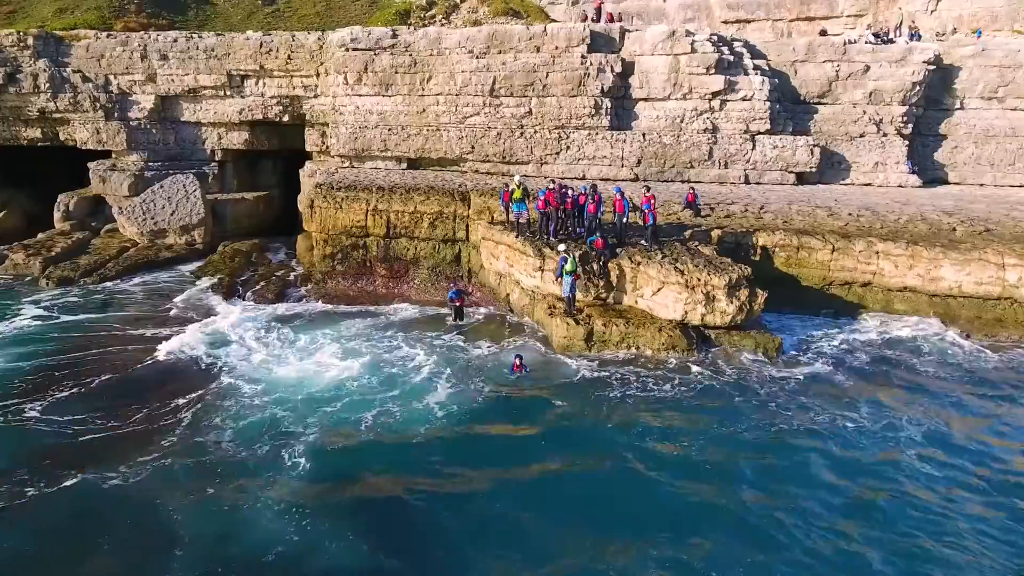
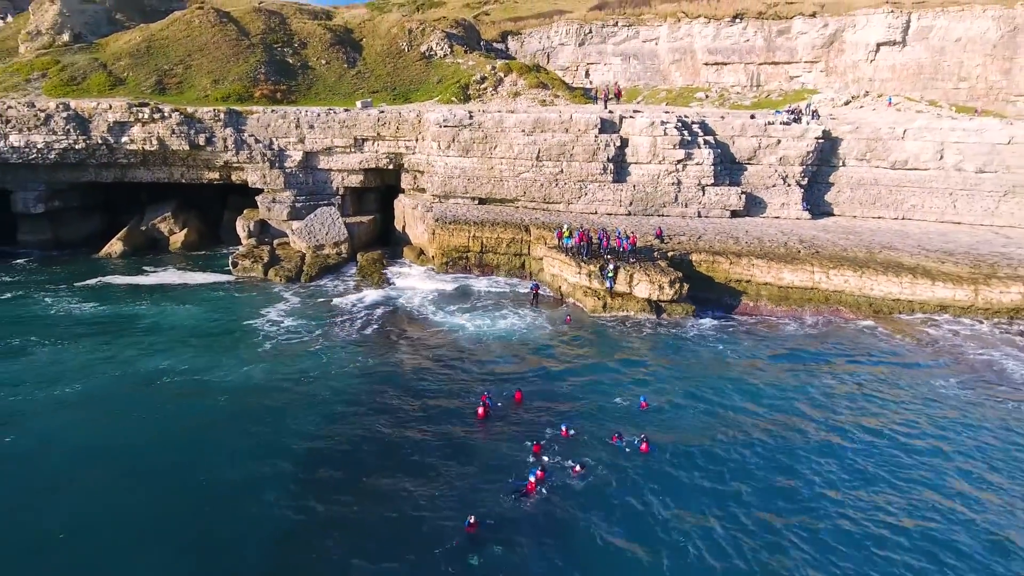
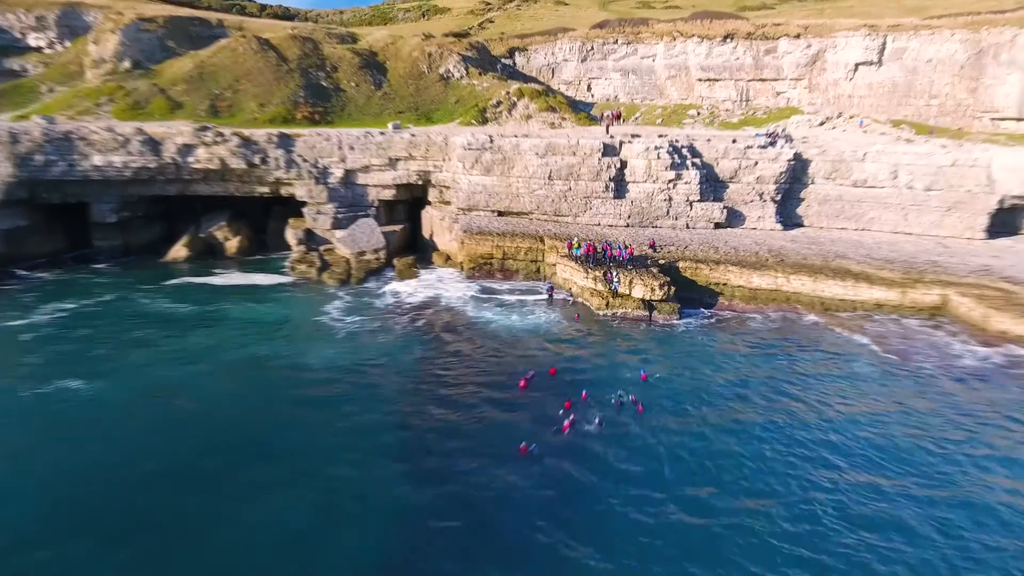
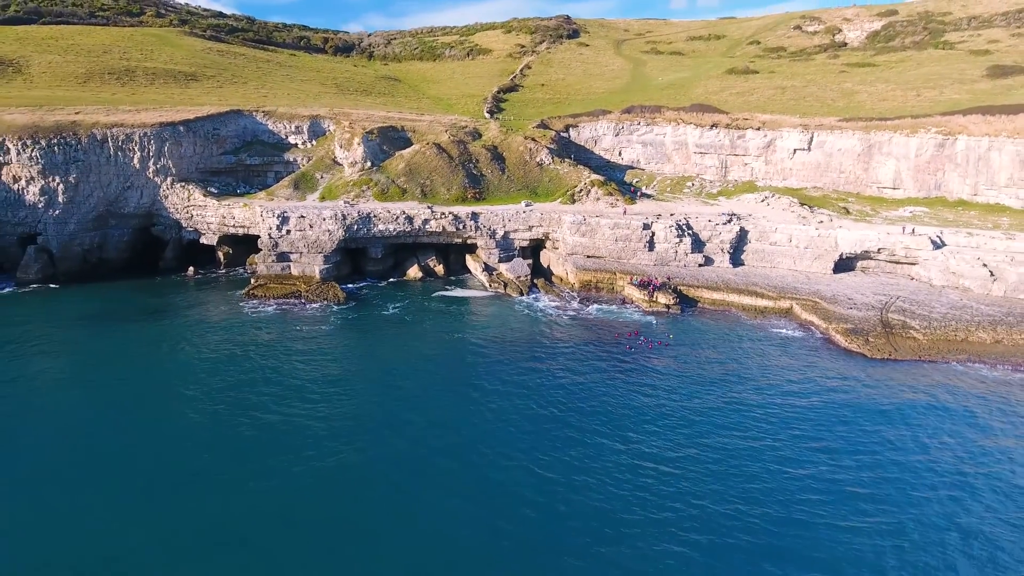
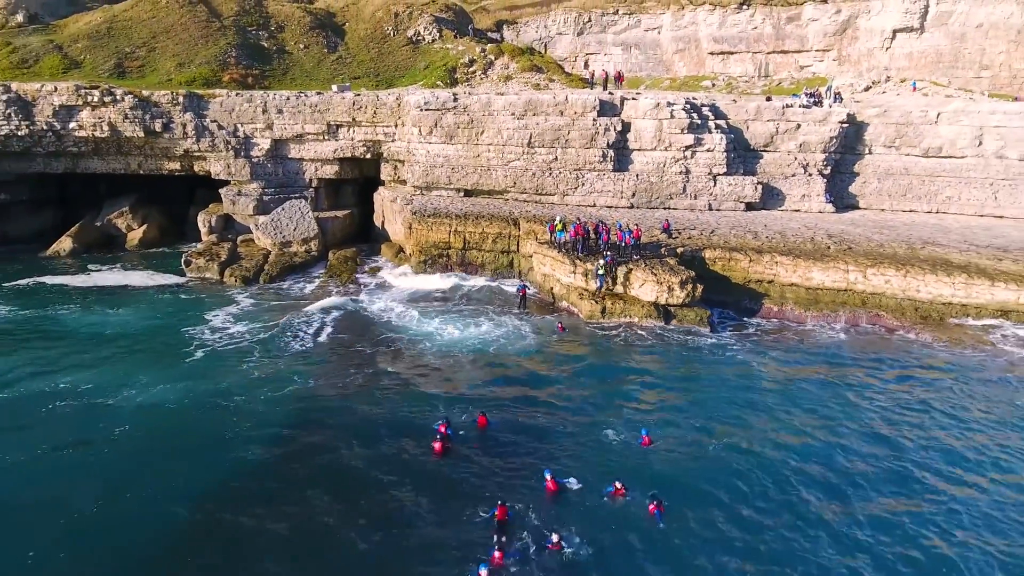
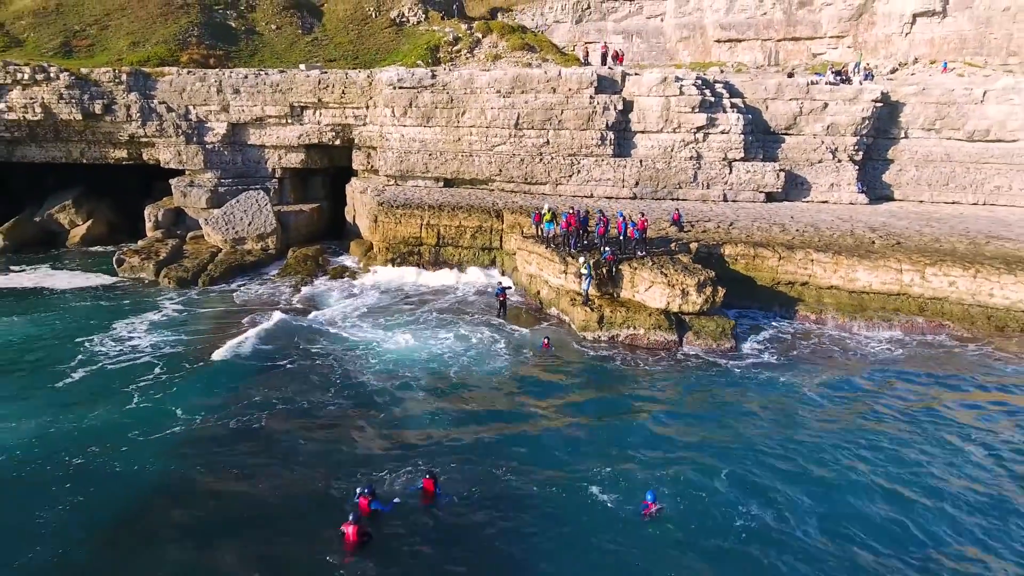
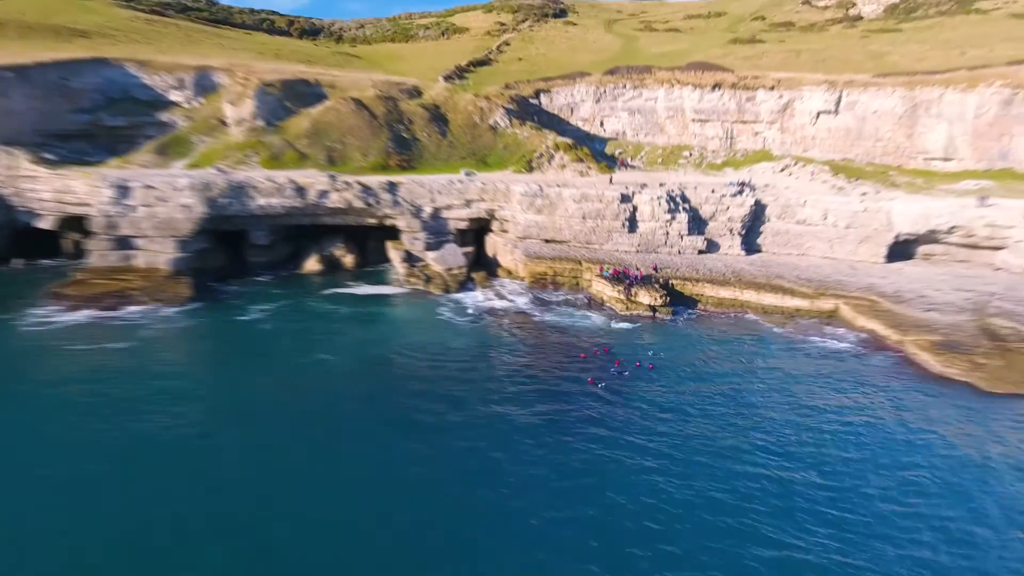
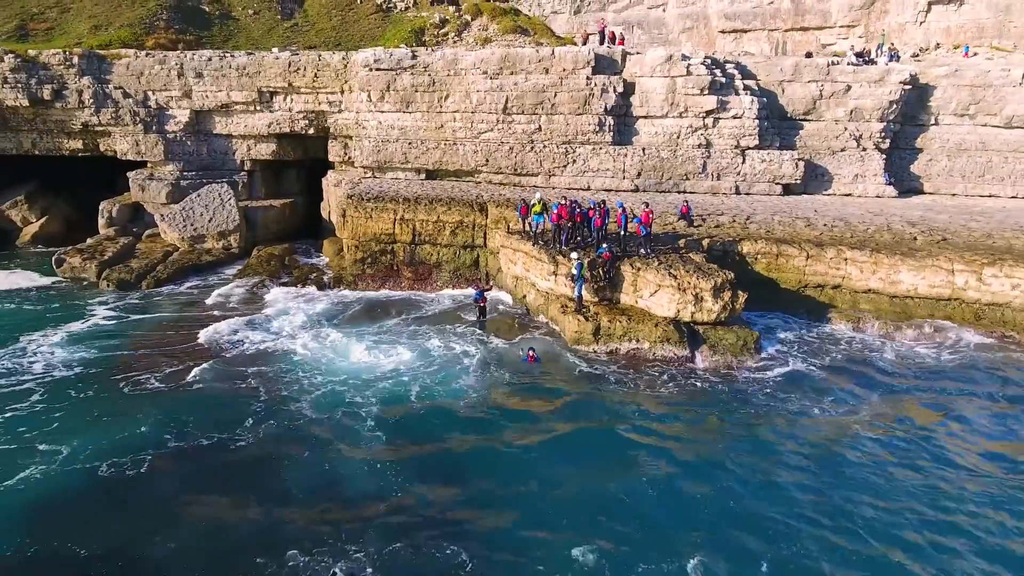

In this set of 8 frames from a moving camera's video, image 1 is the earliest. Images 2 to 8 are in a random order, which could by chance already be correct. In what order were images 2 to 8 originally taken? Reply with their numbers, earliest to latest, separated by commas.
8, 6, 5, 2, 3, 7, 4
